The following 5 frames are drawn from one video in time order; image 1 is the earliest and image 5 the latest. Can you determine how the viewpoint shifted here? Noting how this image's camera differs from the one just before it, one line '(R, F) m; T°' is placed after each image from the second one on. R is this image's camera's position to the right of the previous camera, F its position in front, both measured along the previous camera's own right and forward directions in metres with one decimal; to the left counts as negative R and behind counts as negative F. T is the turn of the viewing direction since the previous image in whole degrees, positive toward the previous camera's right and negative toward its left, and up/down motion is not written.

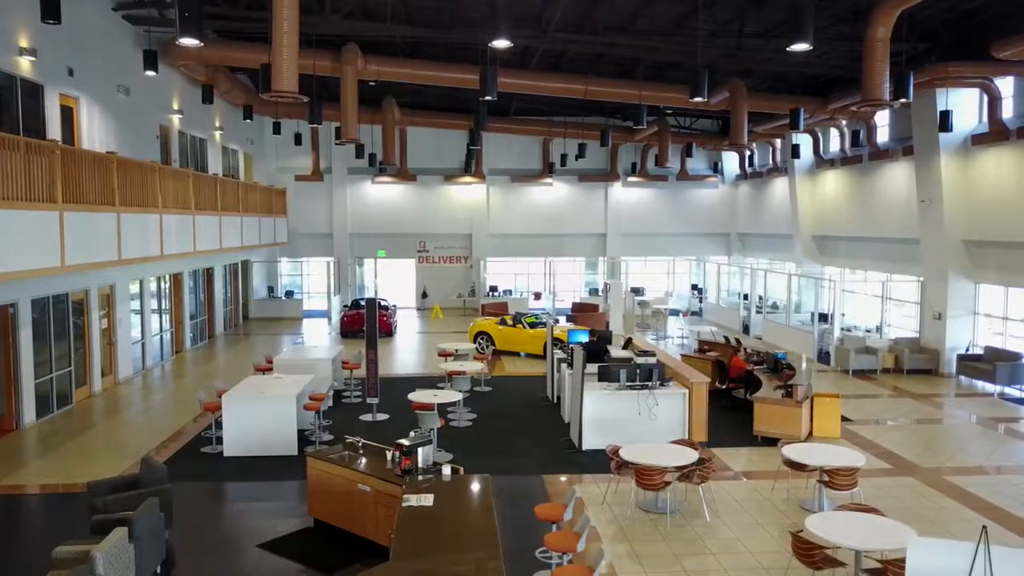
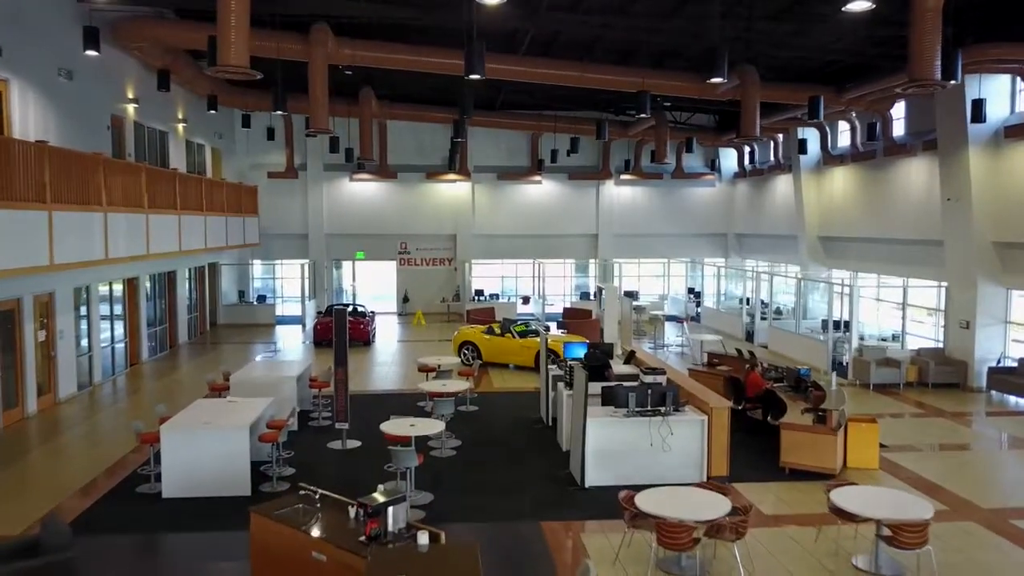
(-0.1, +1.5) m; +1°
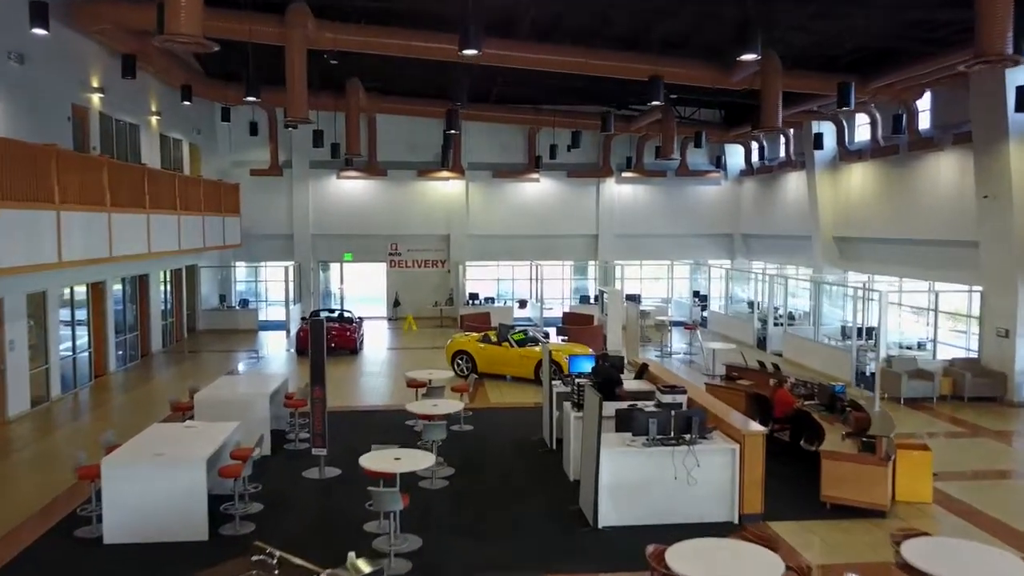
(-0.1, +1.2) m; 0°
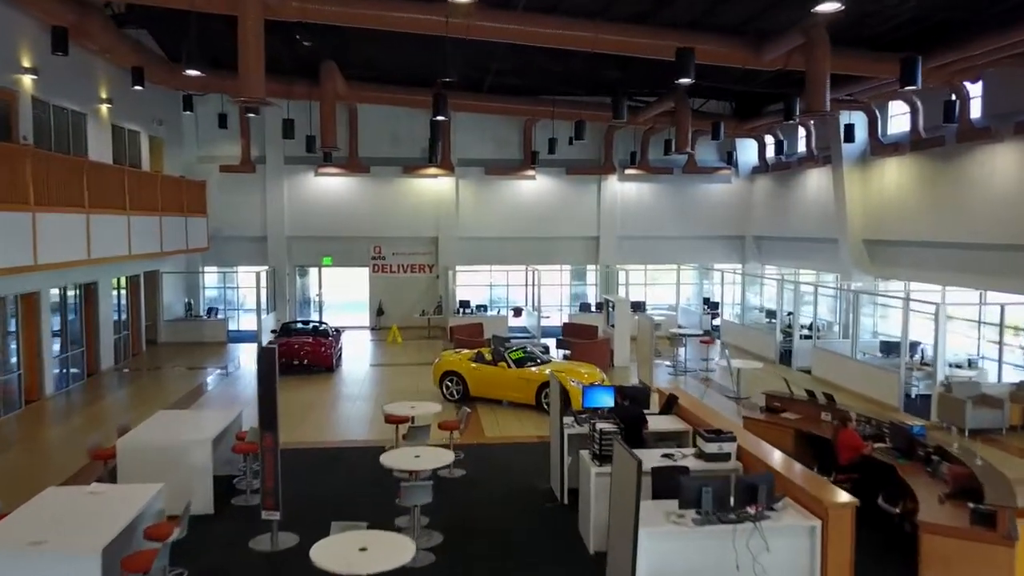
(-0.1, +2.0) m; +1°
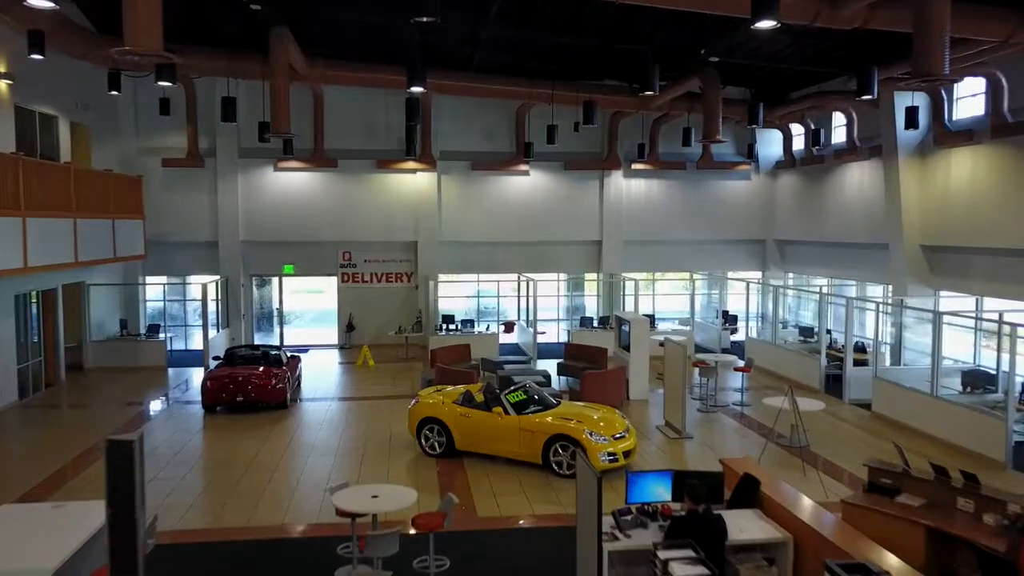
(-0.2, +2.9) m; +1°
